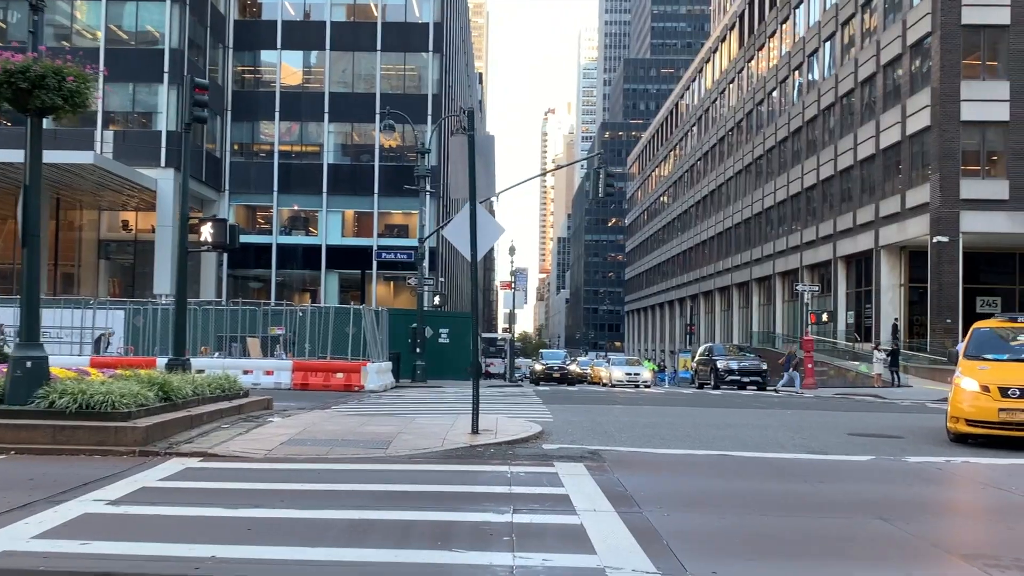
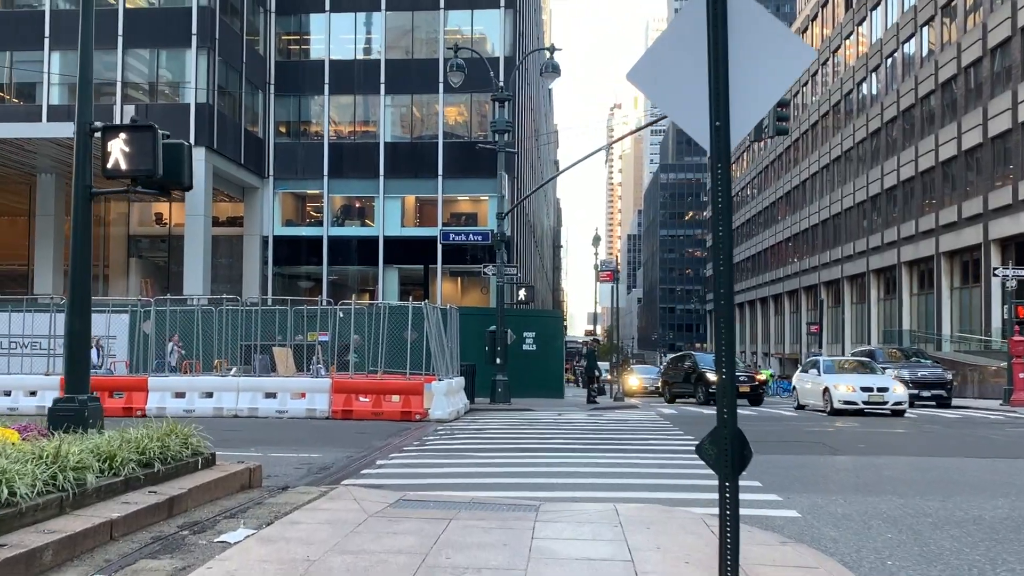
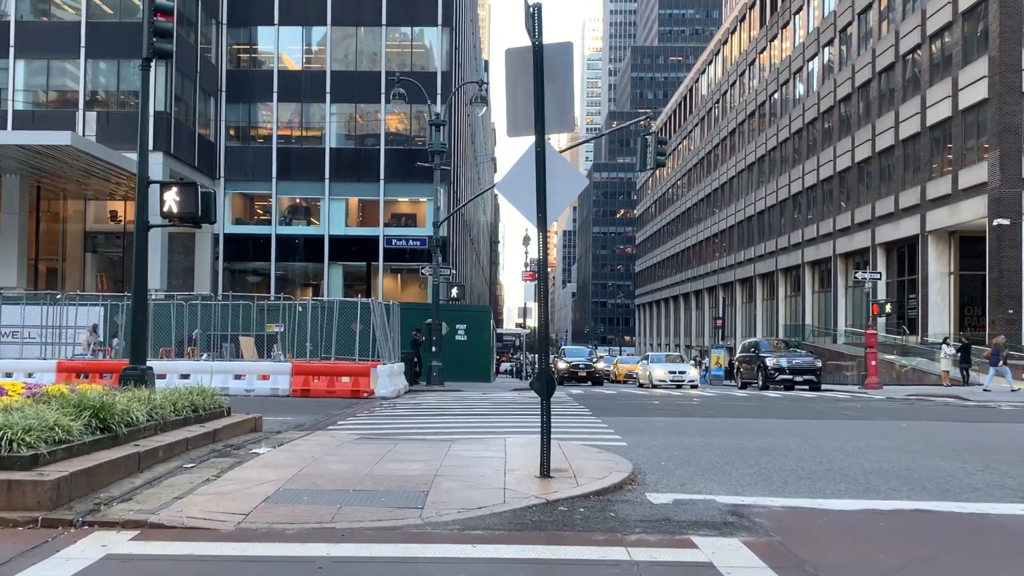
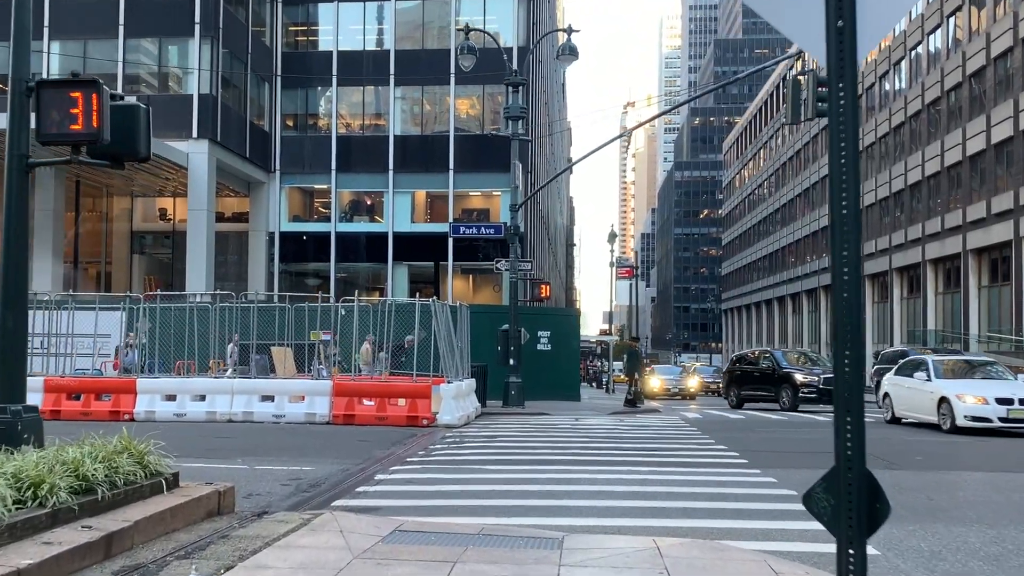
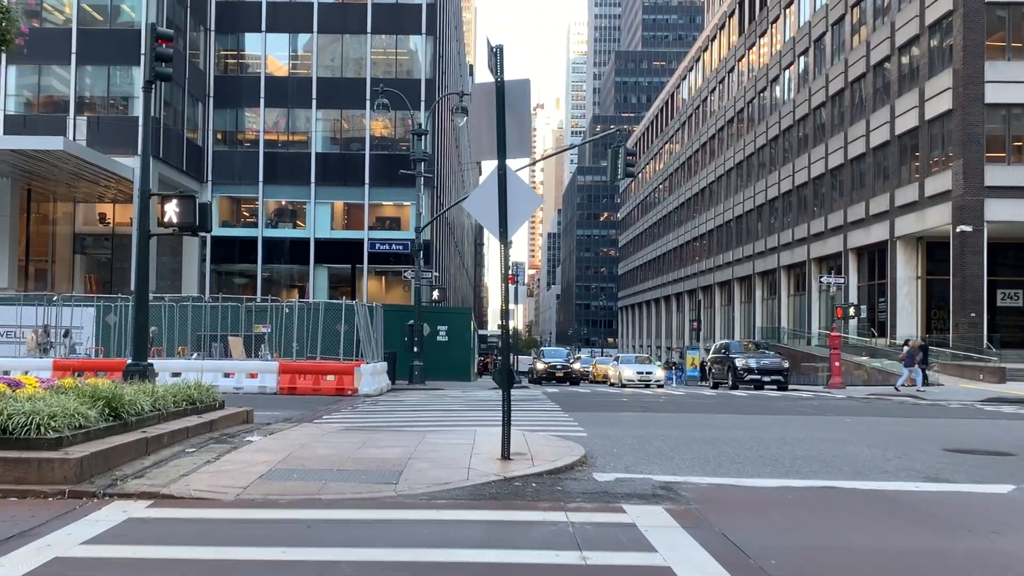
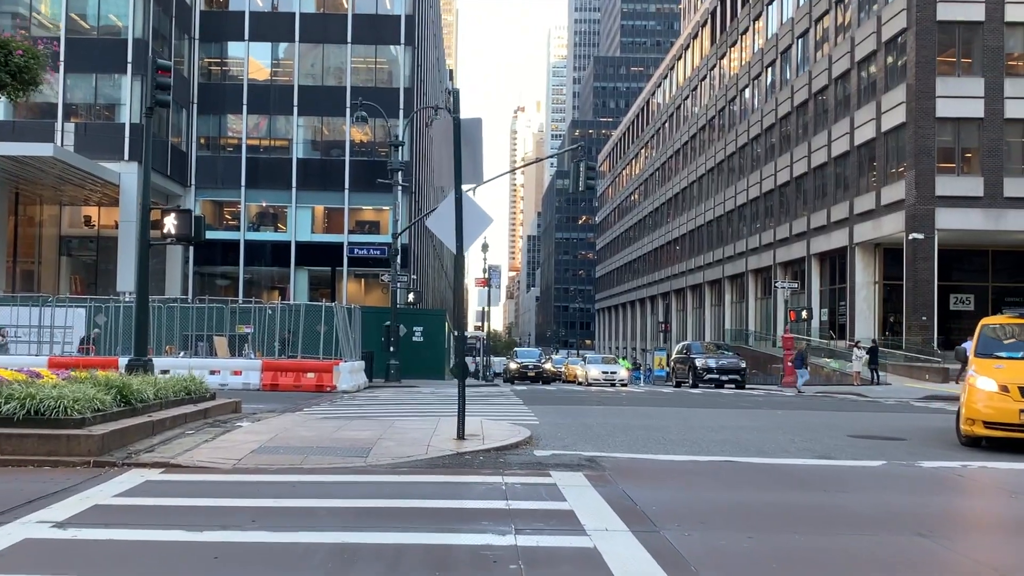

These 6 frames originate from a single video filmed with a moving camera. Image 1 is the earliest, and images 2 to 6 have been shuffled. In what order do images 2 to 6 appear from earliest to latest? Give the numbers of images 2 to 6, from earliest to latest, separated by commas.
6, 5, 3, 2, 4
